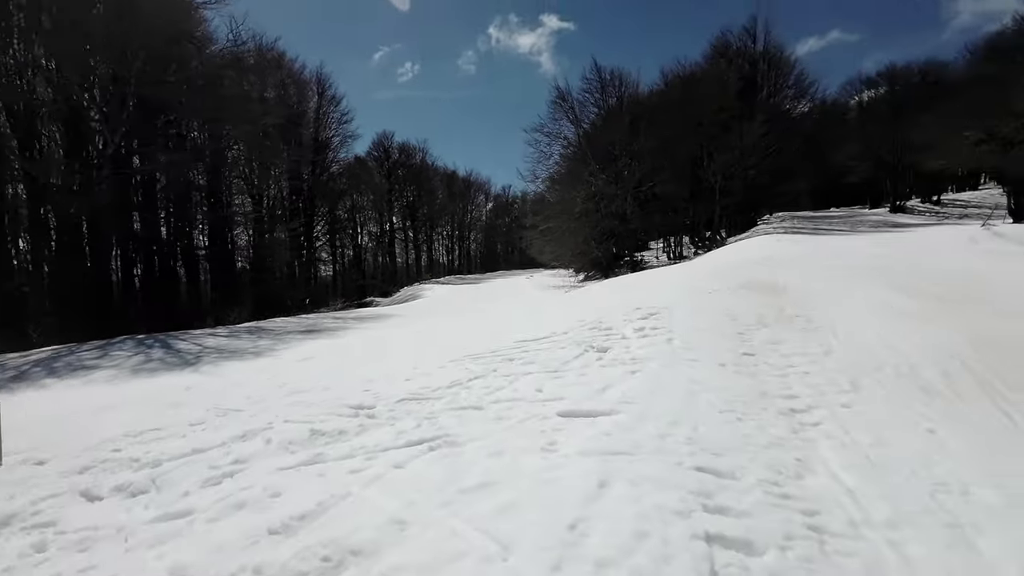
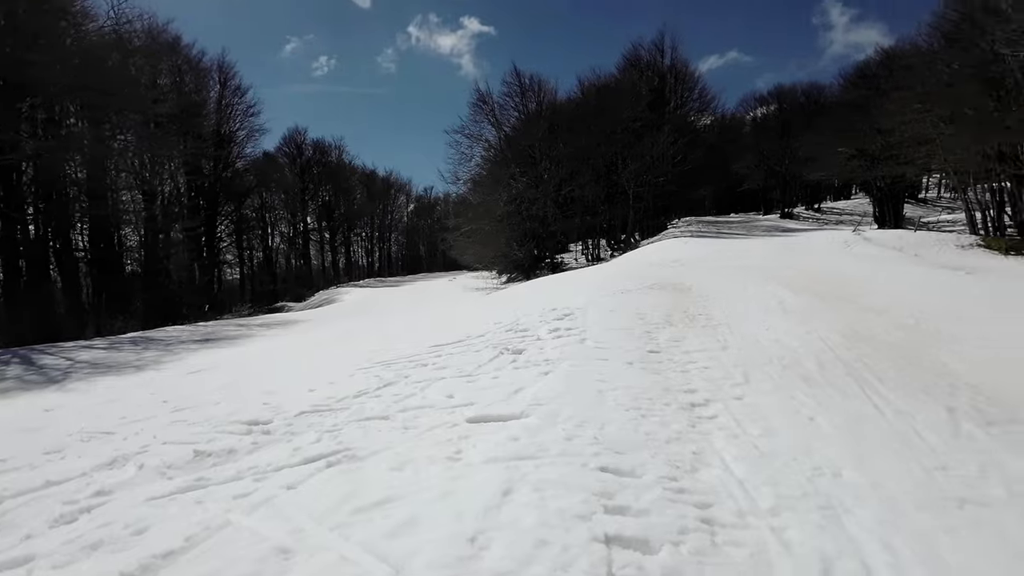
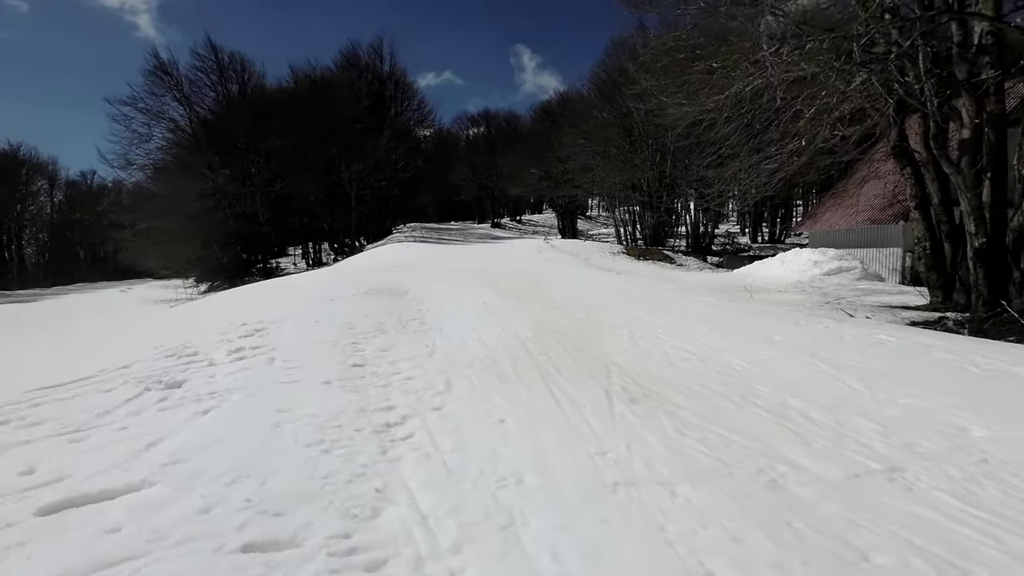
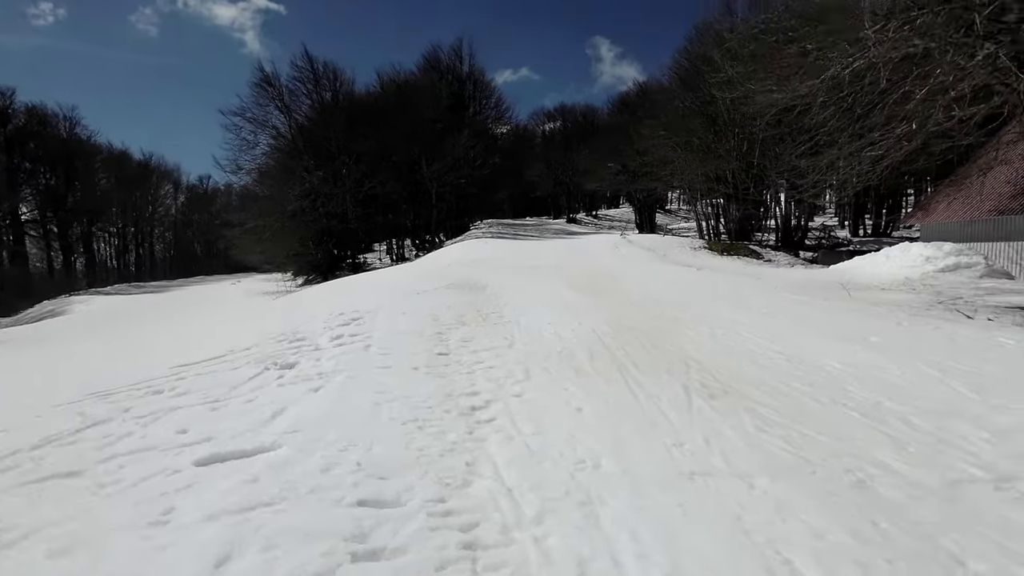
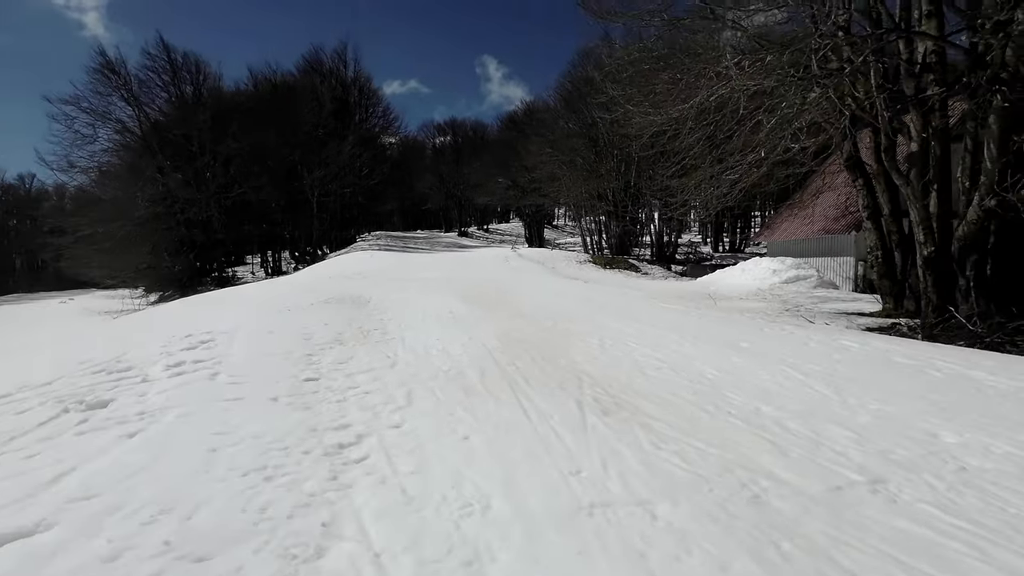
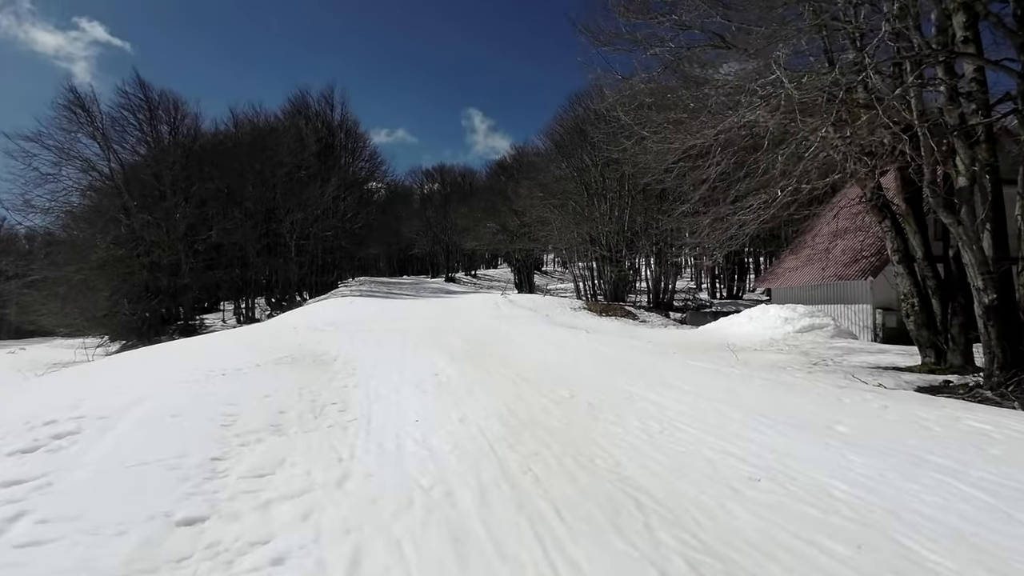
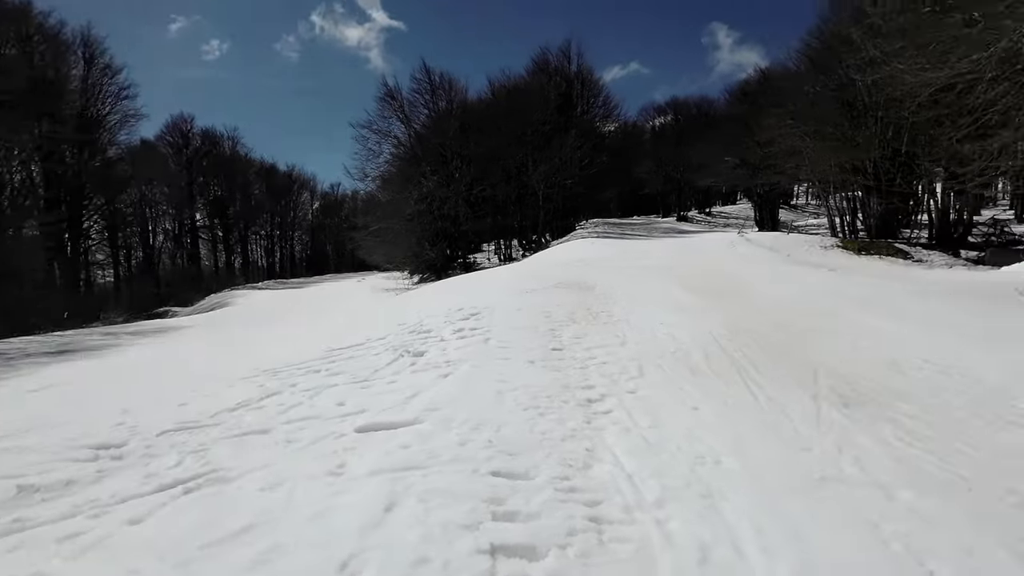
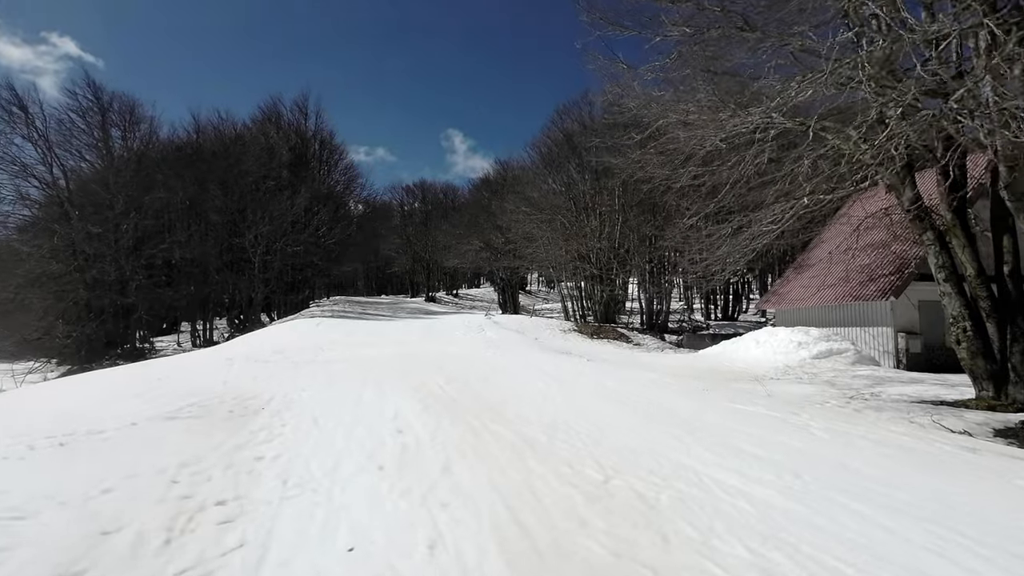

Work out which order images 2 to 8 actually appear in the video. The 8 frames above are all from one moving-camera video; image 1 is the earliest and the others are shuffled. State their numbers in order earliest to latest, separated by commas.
2, 7, 4, 3, 5, 6, 8
